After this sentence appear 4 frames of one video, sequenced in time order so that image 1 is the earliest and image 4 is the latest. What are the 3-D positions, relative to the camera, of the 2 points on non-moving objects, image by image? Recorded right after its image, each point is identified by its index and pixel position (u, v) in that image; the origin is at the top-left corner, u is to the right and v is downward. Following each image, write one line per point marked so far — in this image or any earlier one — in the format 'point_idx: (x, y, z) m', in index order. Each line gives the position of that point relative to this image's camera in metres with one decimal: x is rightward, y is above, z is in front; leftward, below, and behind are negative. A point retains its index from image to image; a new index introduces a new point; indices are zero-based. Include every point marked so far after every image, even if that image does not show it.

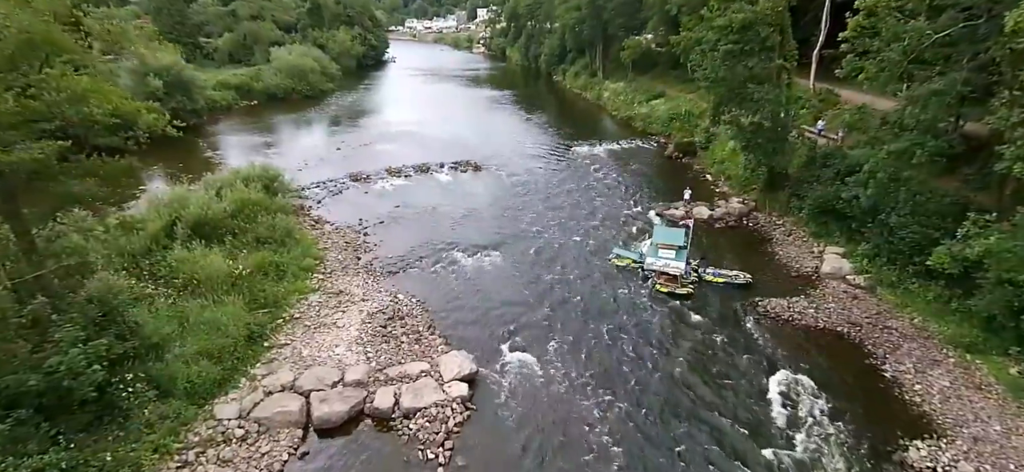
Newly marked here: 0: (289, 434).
0: (-5.7, -5.1, +12.5) m
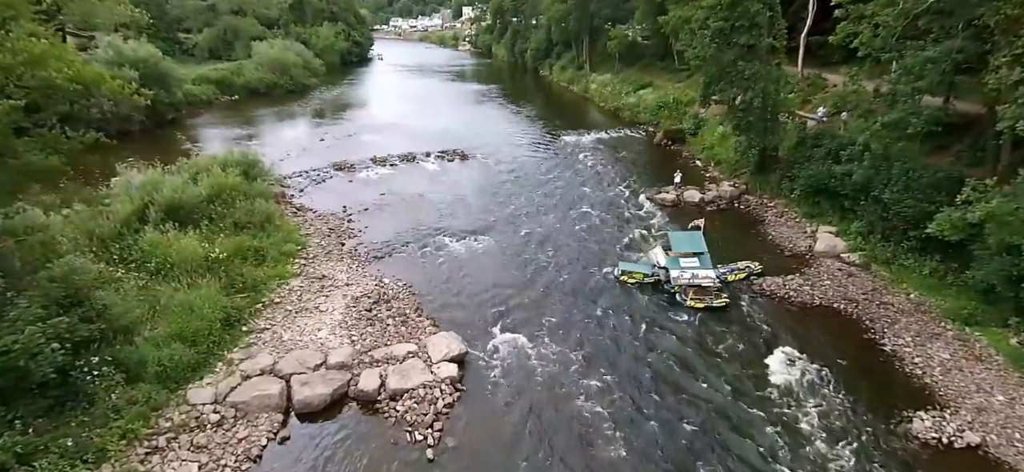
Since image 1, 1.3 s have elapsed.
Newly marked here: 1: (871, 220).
0: (-5.9, -4.4, +11.8) m
1: (+14.3, +0.7, +19.5) m
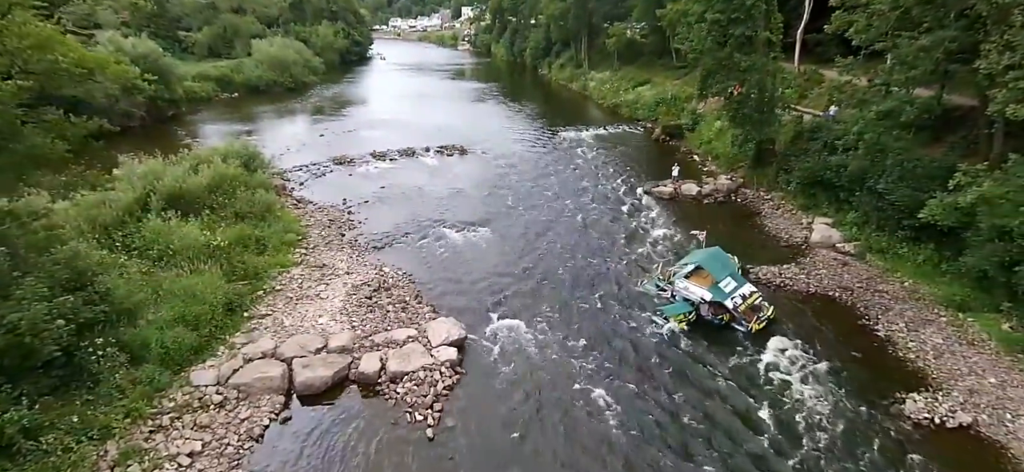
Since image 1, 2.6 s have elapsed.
0: (-5.9, -4.0, +12.0) m
1: (+14.3, +1.1, +19.8) m
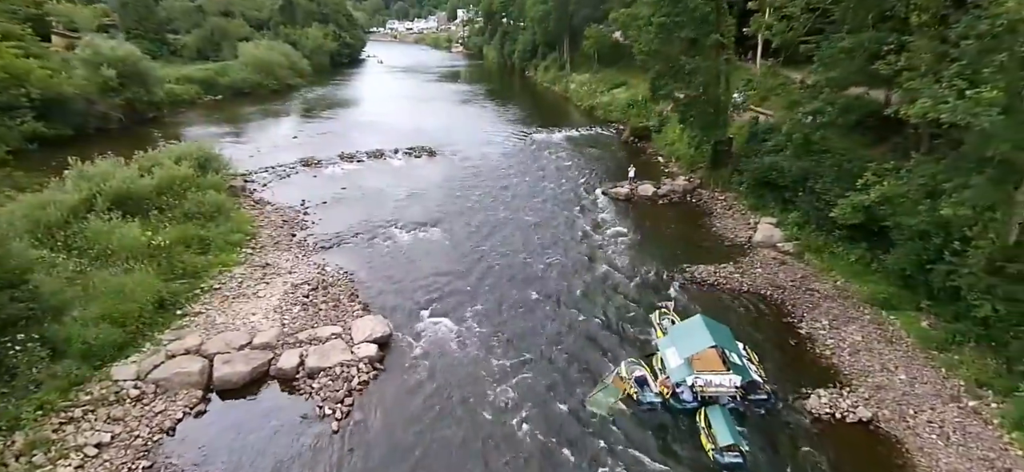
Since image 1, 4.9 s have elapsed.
0: (-8.2, -4.0, +12.3) m
1: (+12.0, +1.1, +20.0) m
